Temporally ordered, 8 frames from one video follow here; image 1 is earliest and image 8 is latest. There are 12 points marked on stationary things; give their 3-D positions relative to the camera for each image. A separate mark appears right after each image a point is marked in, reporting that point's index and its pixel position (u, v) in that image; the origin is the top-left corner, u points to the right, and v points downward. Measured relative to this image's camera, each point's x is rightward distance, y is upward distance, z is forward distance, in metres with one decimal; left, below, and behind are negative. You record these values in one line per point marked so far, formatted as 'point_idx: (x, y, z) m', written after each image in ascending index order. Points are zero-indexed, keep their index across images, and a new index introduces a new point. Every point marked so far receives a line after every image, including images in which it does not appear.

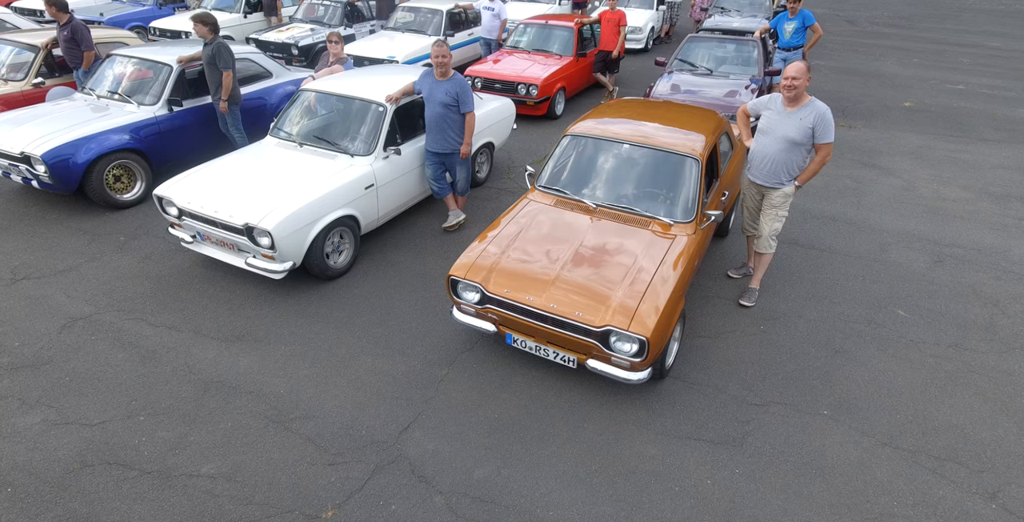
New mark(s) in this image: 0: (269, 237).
0: (-2.0, +0.2, +4.6) m
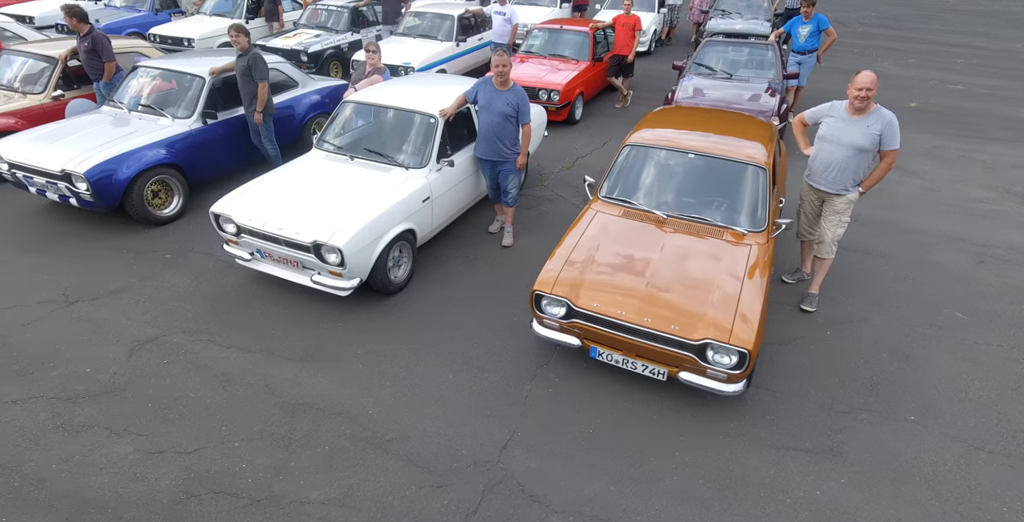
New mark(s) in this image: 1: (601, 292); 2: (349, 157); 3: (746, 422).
0: (-1.4, +0.1, +4.6) m
1: (+0.6, -0.2, +4.0) m
2: (-1.7, +1.1, +5.7) m
3: (+1.6, -1.1, +3.9) m
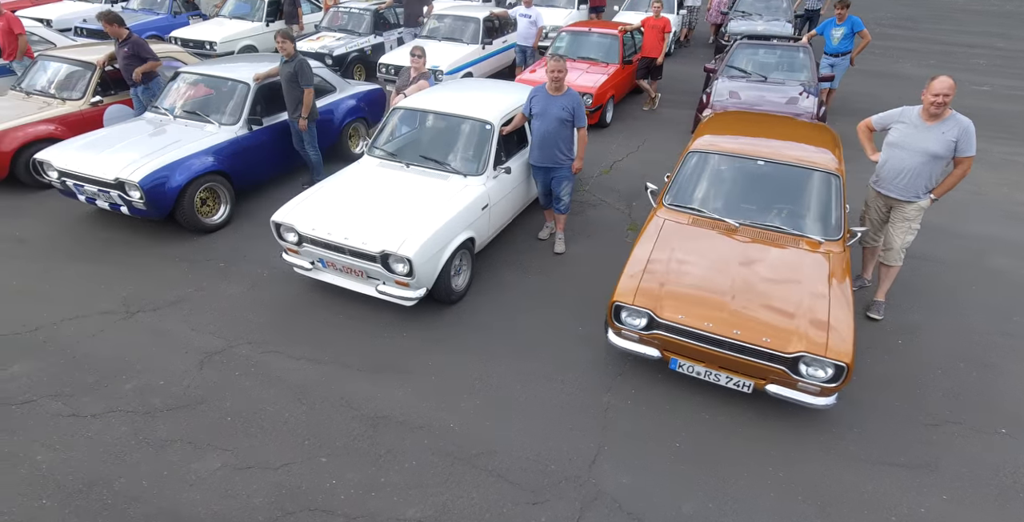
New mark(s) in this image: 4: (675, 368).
0: (-0.8, 0.0, +4.5) m
1: (+1.2, -0.3, +3.9) m
2: (-1.1, +1.0, +5.7) m
3: (+2.2, -1.2, +3.8) m
4: (+1.2, -0.8, +4.1) m
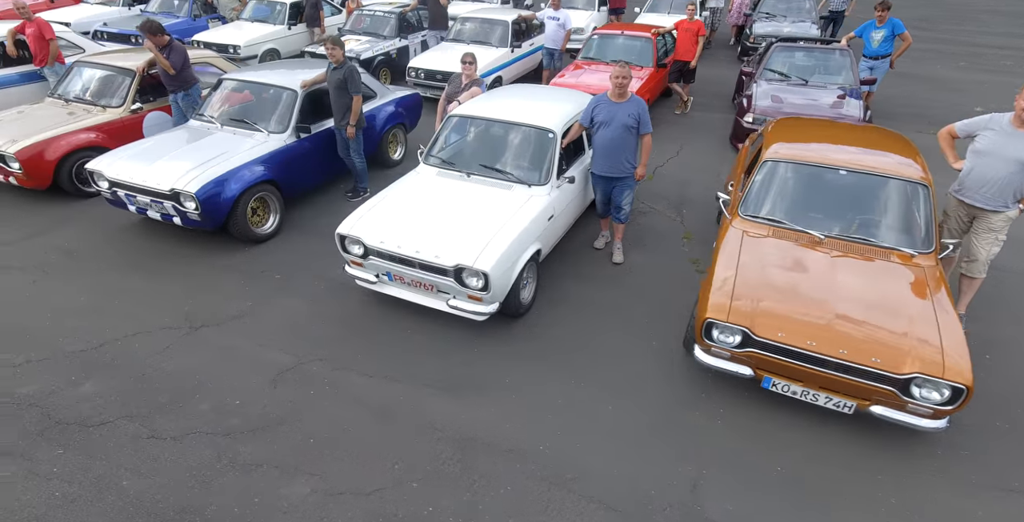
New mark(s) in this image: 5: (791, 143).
0: (-0.2, -0.1, +4.4) m
1: (+1.8, -0.4, +3.8) m
2: (-0.5, +0.9, +5.5) m
3: (+2.8, -1.3, +3.7) m
4: (+1.8, -0.9, +3.9) m
5: (+2.6, +1.1, +5.2) m
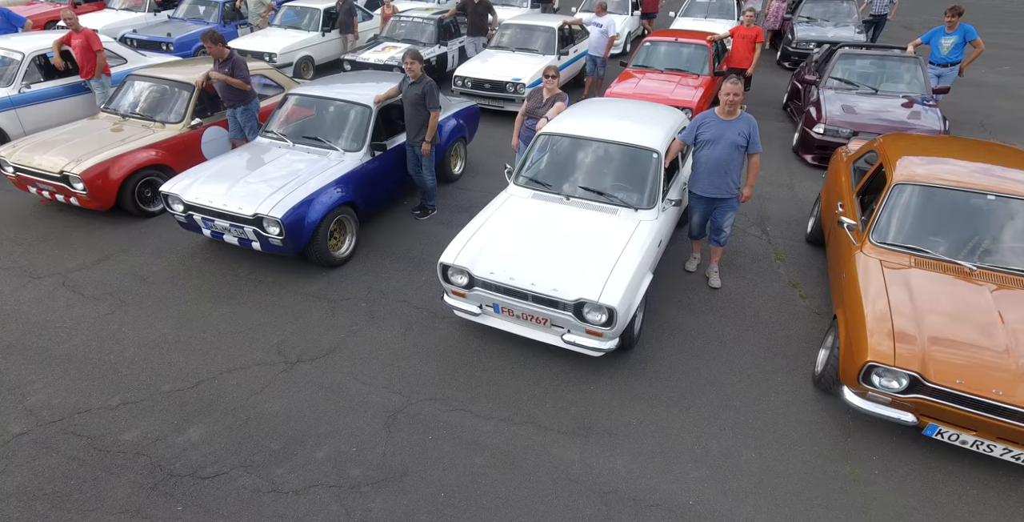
0: (+0.7, -0.4, +4.1) m
1: (+2.8, -0.6, +3.5) m
2: (+0.5, +0.6, +5.2) m
3: (+3.7, -1.5, +3.4) m
4: (+2.7, -1.1, +3.6) m
5: (+3.5, +0.9, +4.8) m
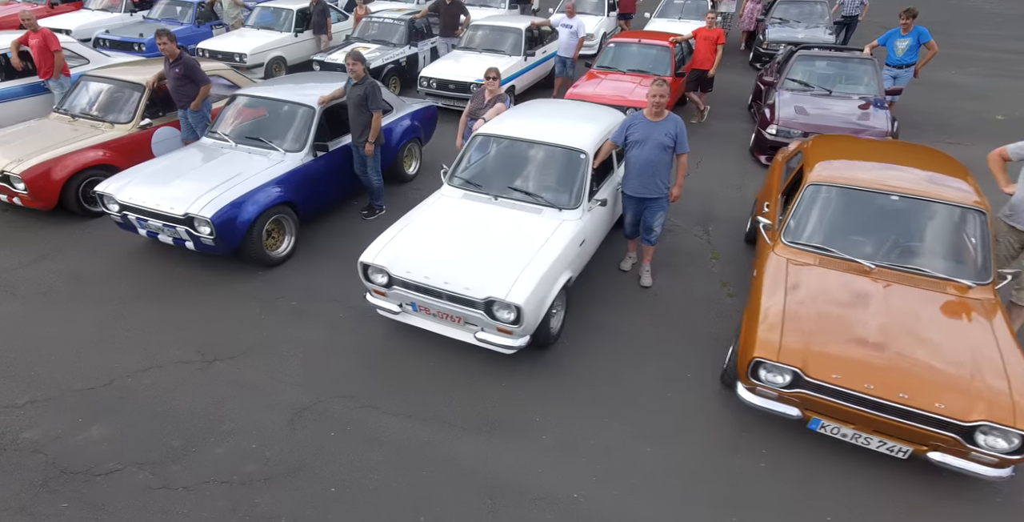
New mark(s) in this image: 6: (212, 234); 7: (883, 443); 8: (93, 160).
0: (0.0, -0.4, +4.1) m
1: (+2.1, -0.6, +3.6) m
2: (-0.2, +0.6, +5.3) m
3: (+3.0, -1.5, +3.4) m
4: (+2.1, -1.1, +3.7) m
5: (+2.8, +0.9, +4.9) m
6: (-2.8, +0.3, +5.2) m
7: (+2.4, -1.2, +3.5) m
8: (-5.0, +1.2, +6.7) m
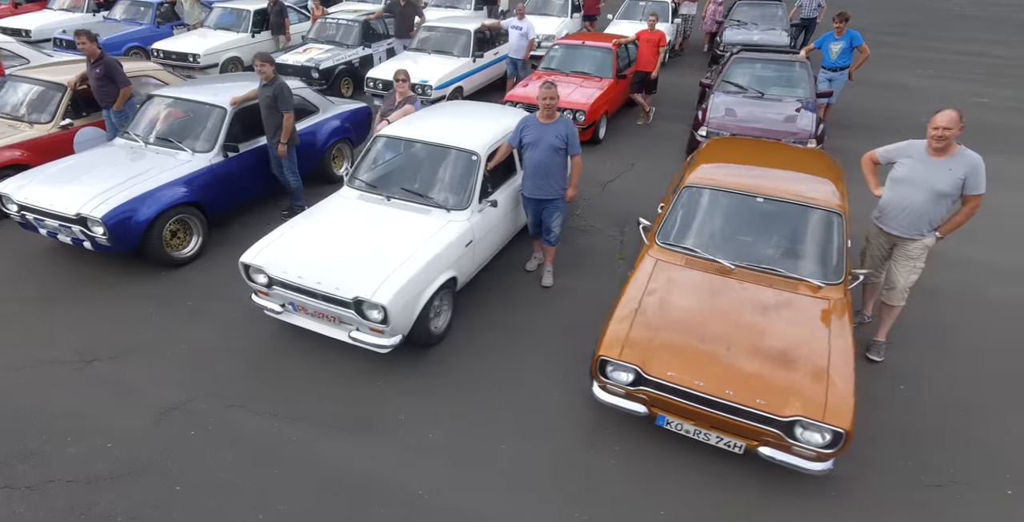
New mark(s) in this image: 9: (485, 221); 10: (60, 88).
0: (-1.0, -0.4, +4.2) m
1: (+1.1, -0.6, +3.6) m
2: (-1.2, +0.6, +5.4) m
3: (+2.0, -1.5, +3.5) m
4: (+1.1, -1.1, +3.8) m
5: (+1.8, +0.9, +5.0) m
6: (-3.8, +0.3, +5.3) m
7: (+1.4, -1.2, +3.6) m
8: (-6.1, +1.2, +6.7) m
9: (-0.3, +0.4, +5.4) m
10: (-6.0, +2.3, +7.4) m
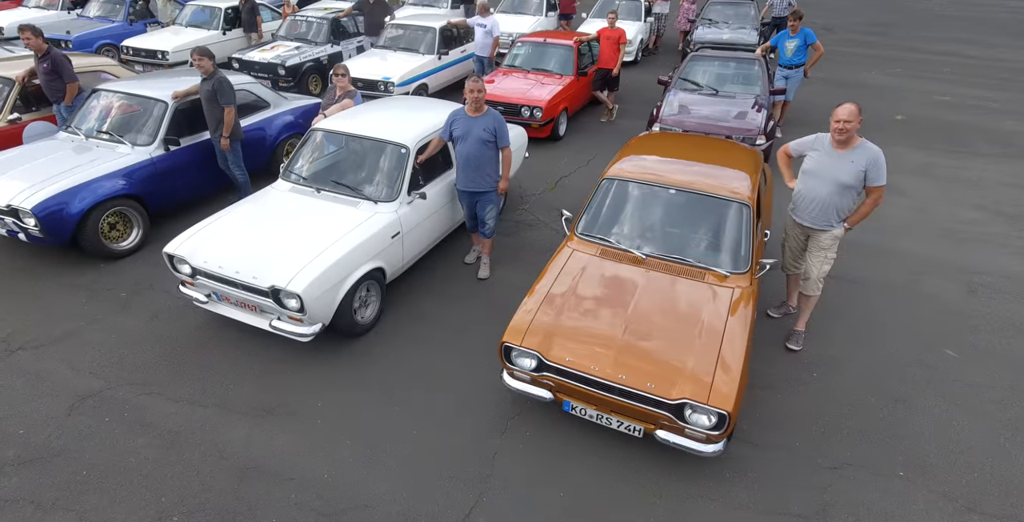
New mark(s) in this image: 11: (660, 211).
0: (-1.6, -0.3, +4.3) m
1: (+0.4, -0.6, +3.7) m
2: (-1.9, +0.7, +5.4) m
3: (+1.4, -1.5, +3.6) m
4: (+0.4, -1.0, +3.9) m
5: (+1.1, +0.9, +5.1) m
6: (-4.5, +0.3, +5.3) m
7: (+0.7, -1.1, +3.7) m
8: (-6.7, +1.3, +6.7) m
9: (-0.9, +0.5, +5.4) m
10: (-6.7, +2.4, +7.5) m
11: (+1.2, +0.4, +4.6) m
